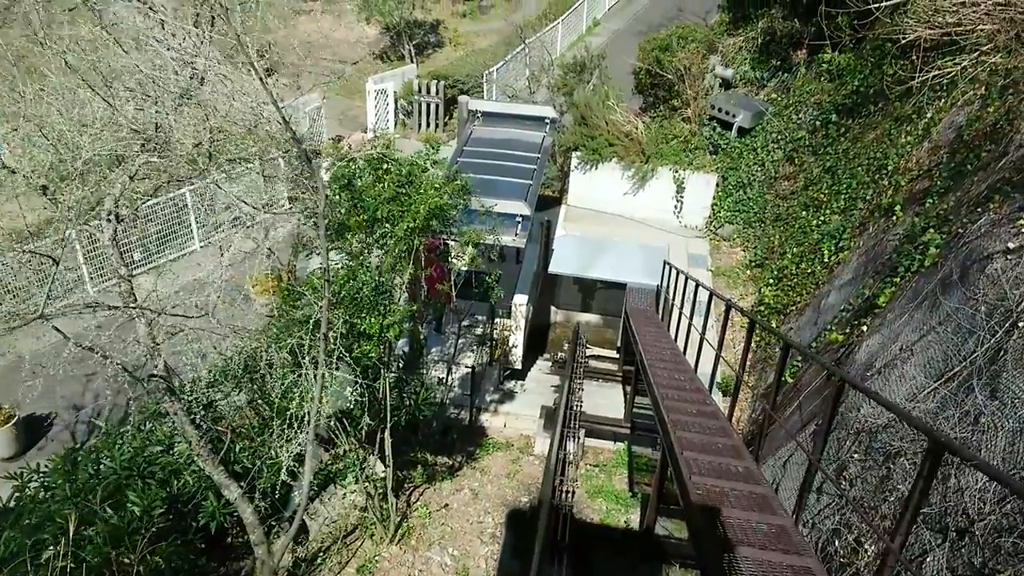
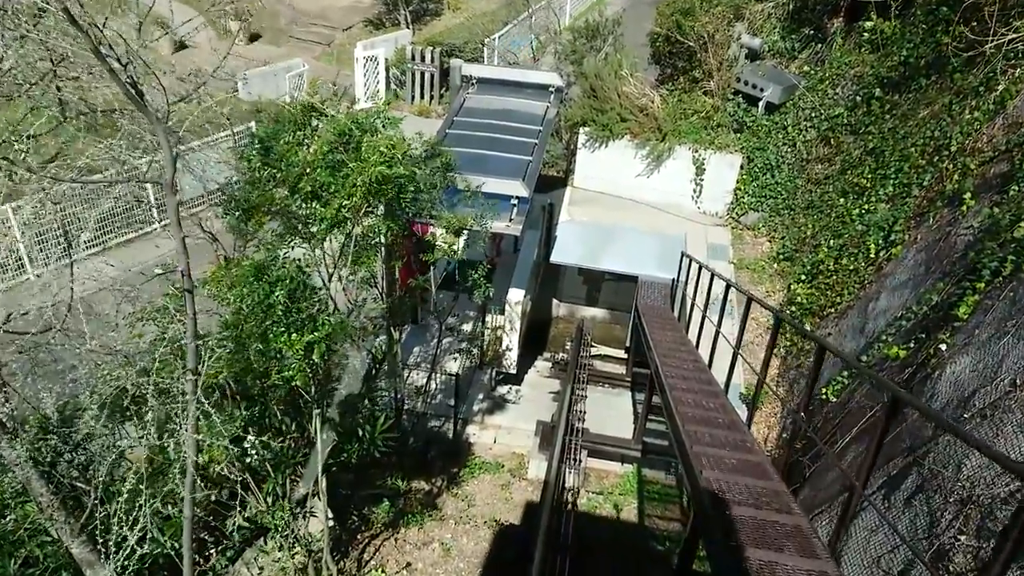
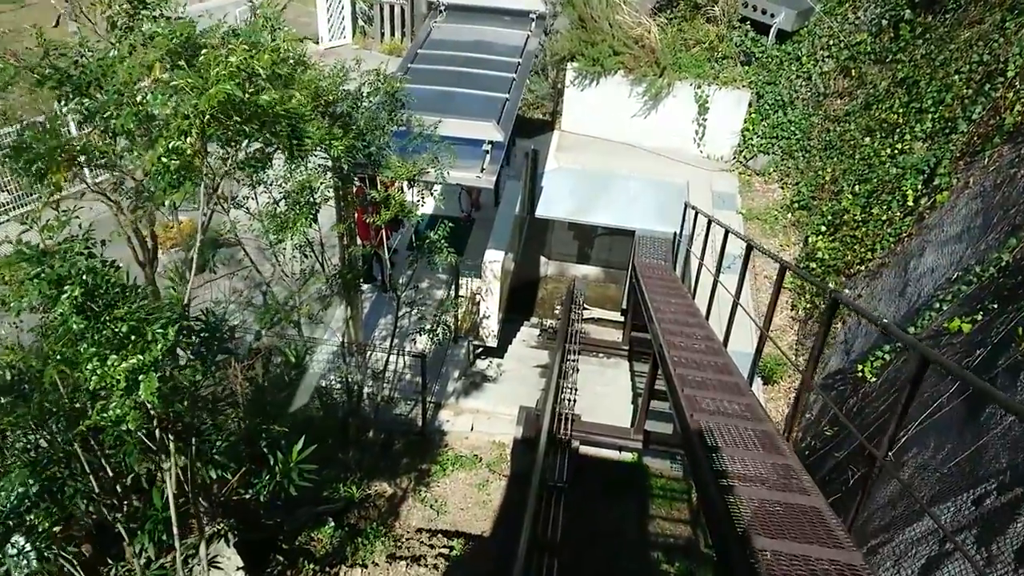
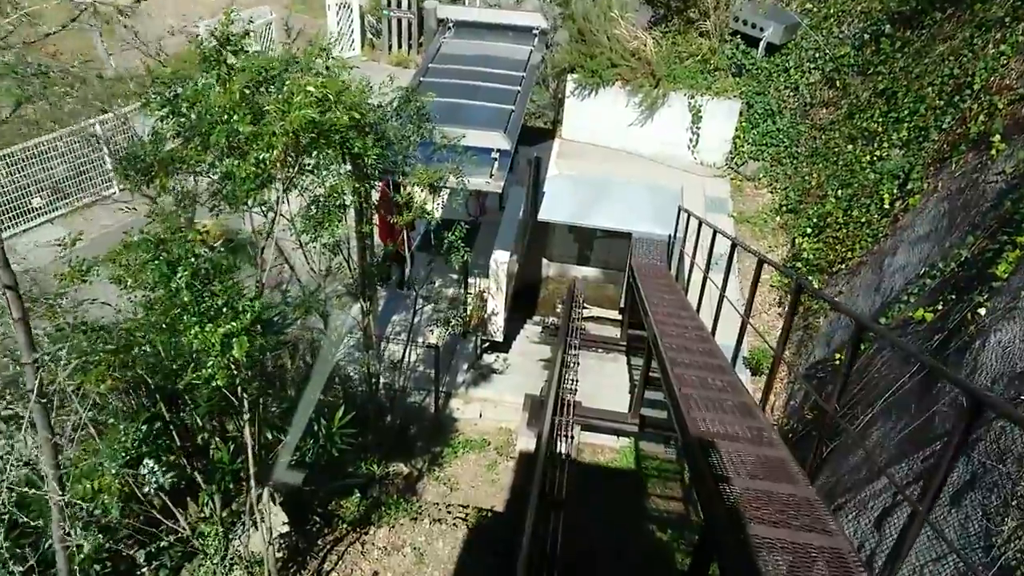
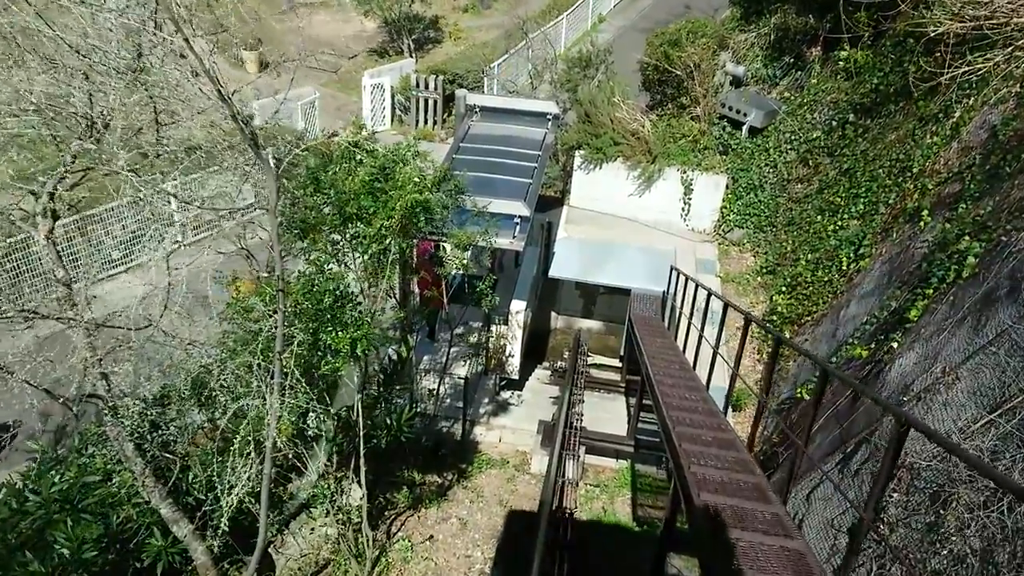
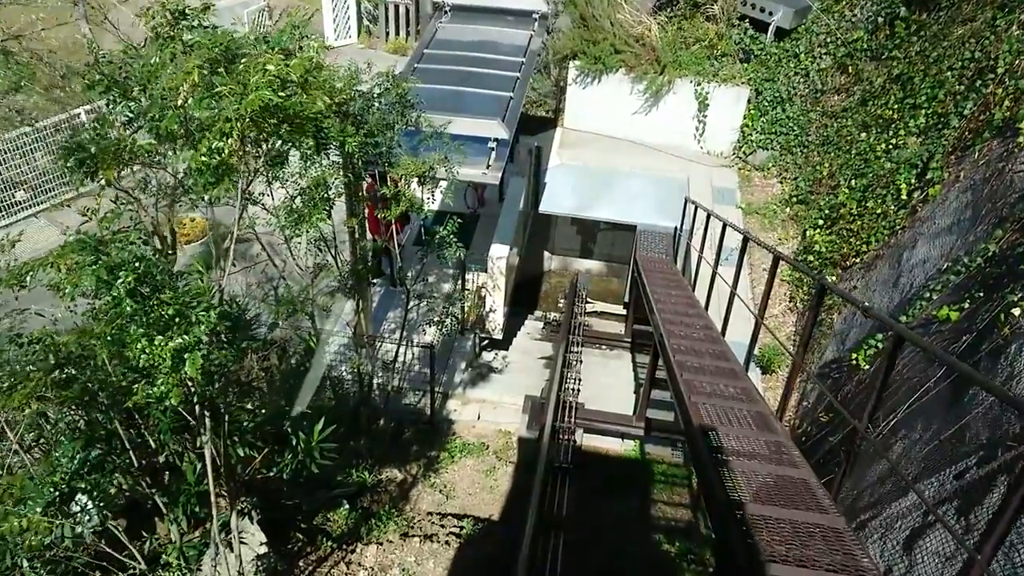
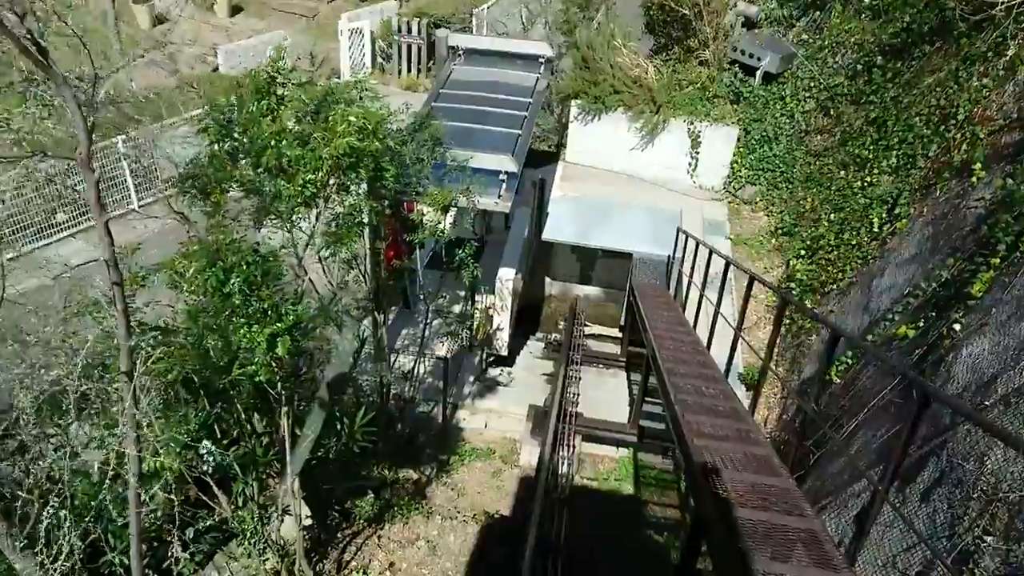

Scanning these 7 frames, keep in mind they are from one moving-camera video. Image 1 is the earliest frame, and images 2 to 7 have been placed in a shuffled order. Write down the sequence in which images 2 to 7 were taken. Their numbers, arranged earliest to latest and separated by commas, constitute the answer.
5, 2, 7, 4, 6, 3
